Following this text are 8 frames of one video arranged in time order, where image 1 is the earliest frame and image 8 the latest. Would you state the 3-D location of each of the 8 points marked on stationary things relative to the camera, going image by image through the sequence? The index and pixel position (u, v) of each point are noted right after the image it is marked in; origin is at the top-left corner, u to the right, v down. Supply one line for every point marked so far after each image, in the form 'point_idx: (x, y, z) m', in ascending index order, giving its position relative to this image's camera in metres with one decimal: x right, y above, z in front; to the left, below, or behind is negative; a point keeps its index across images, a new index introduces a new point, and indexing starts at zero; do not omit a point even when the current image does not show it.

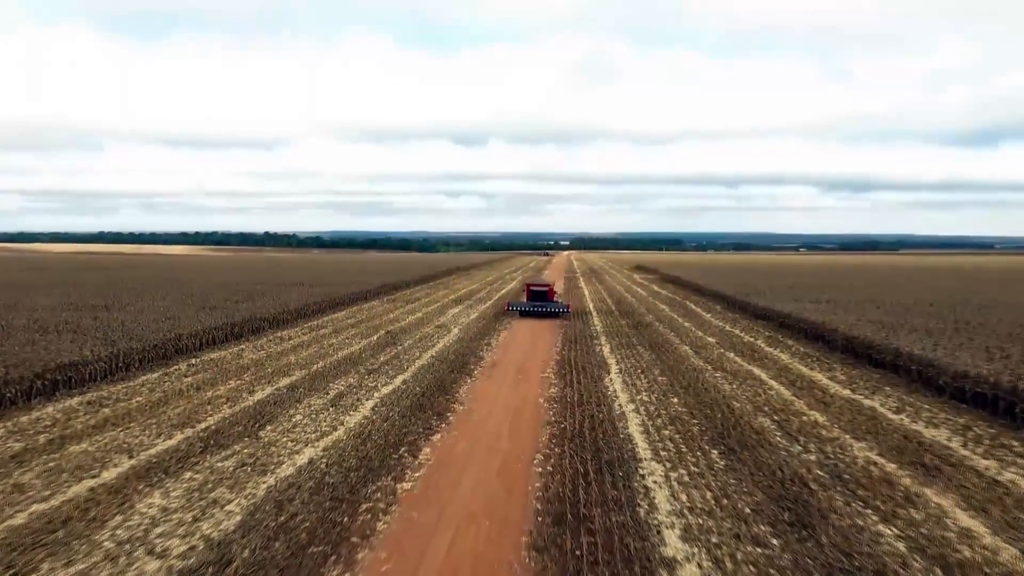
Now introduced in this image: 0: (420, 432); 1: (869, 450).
0: (-1.8, -2.9, +12.7) m
1: (+6.5, -2.9, +11.5) m
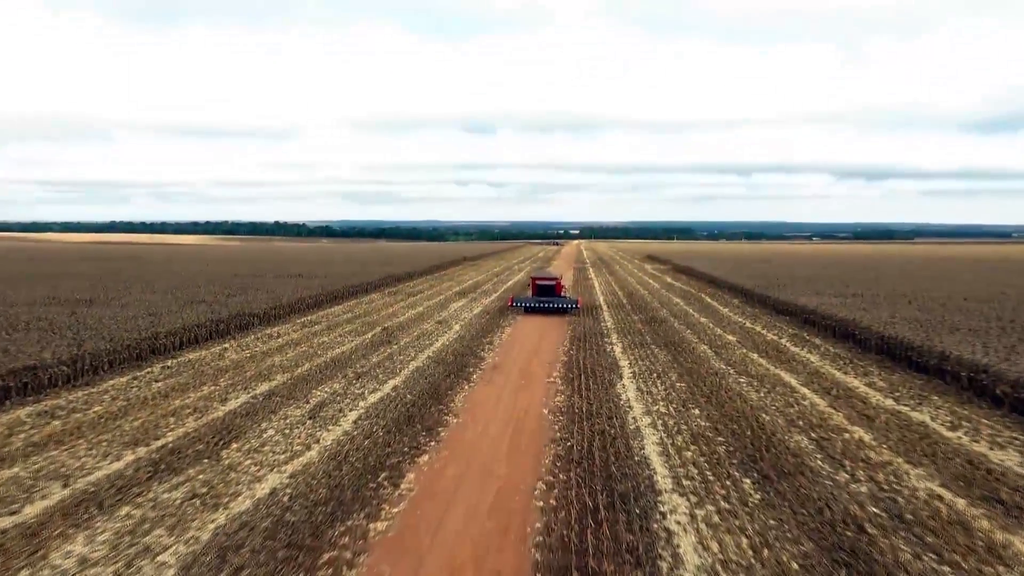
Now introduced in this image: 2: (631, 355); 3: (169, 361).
0: (-1.9, -2.9, +11.1) m
1: (+6.4, -2.9, +9.8) m
2: (+3.6, -2.1, +19.5) m
3: (-9.6, -2.1, +17.8) m
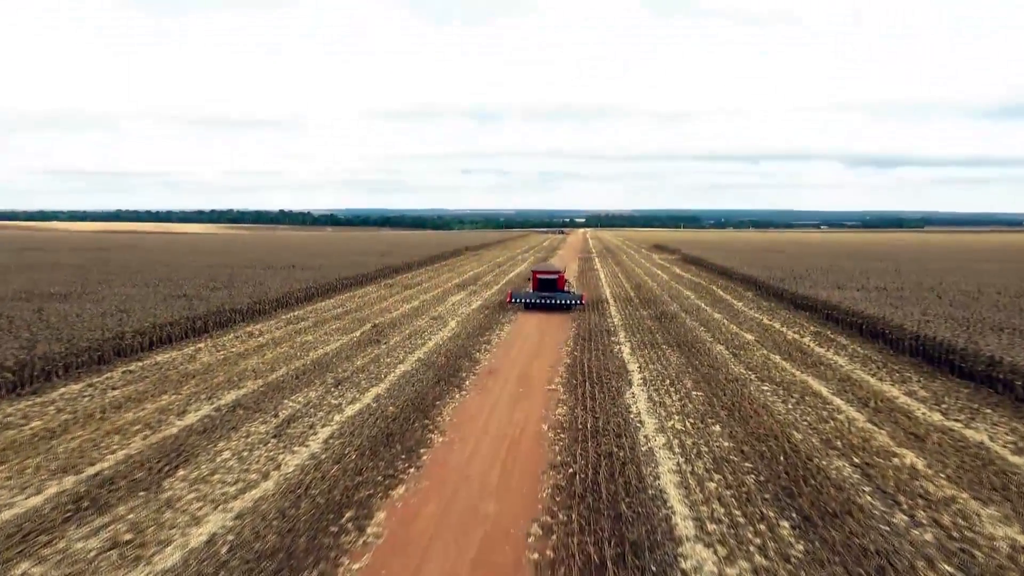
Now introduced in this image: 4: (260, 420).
0: (-2.0, -2.9, +9.4) m
1: (+6.3, -3.0, +8.1) m
2: (+3.6, -1.9, +17.8) m
3: (-9.6, -2.0, +16.2) m
4: (-4.8, -2.5, +12.1) m
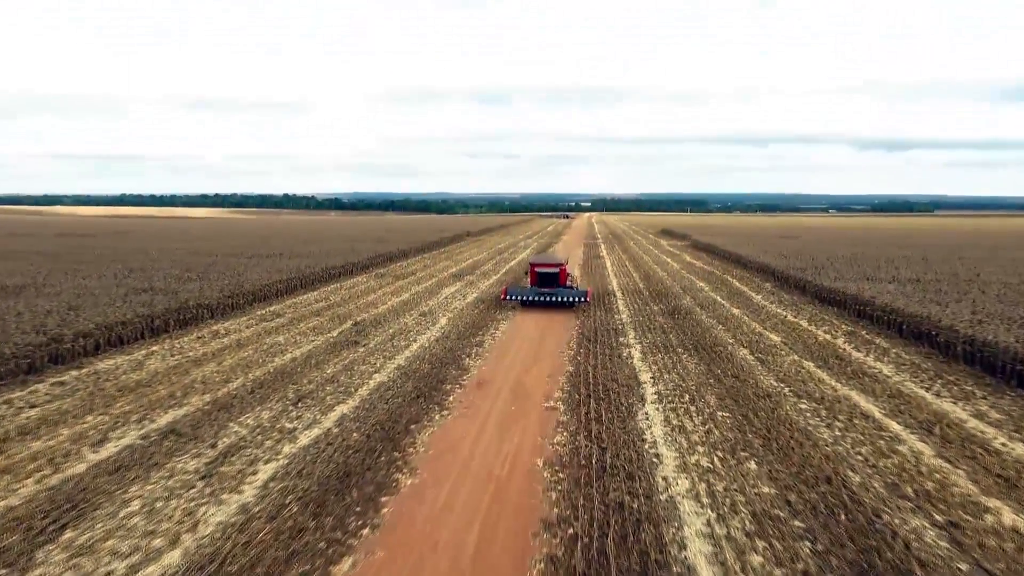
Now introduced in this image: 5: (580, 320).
0: (-2.2, -3.0, +7.2) m
1: (+6.1, -3.1, +5.8) m
2: (+3.5, -1.9, +15.5) m
3: (-9.8, -1.9, +14.0) m
4: (-5.0, -2.6, +9.9) m
5: (+2.1, -1.0, +19.7) m
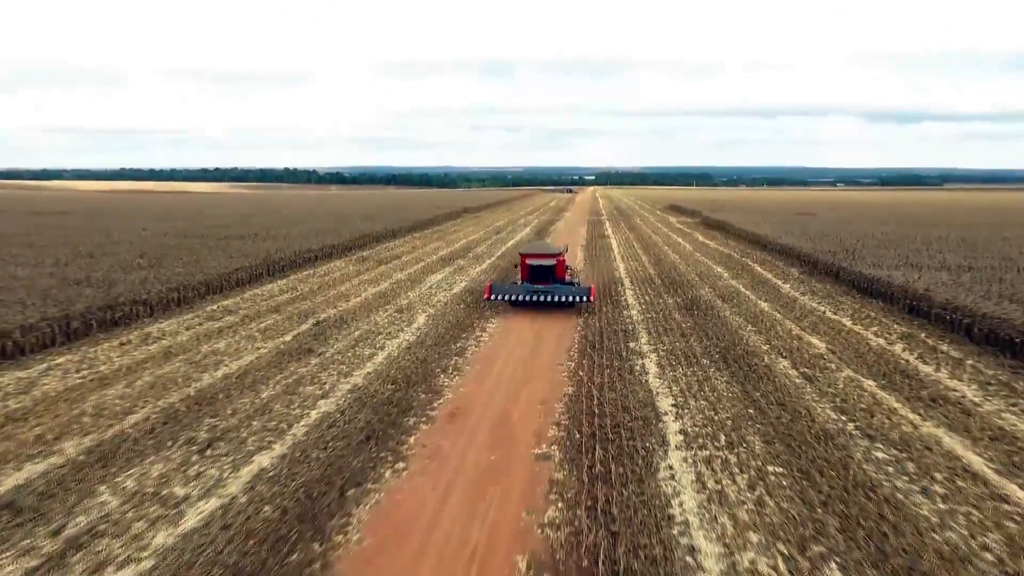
0: (-2.5, -3.3, +4.2) m
1: (+5.7, -3.5, +2.7) m
2: (+3.2, -1.8, +12.4) m
3: (-10.1, -2.0, +10.9) m
4: (-5.3, -2.8, +6.9) m
5: (+1.9, -0.8, +16.5) m
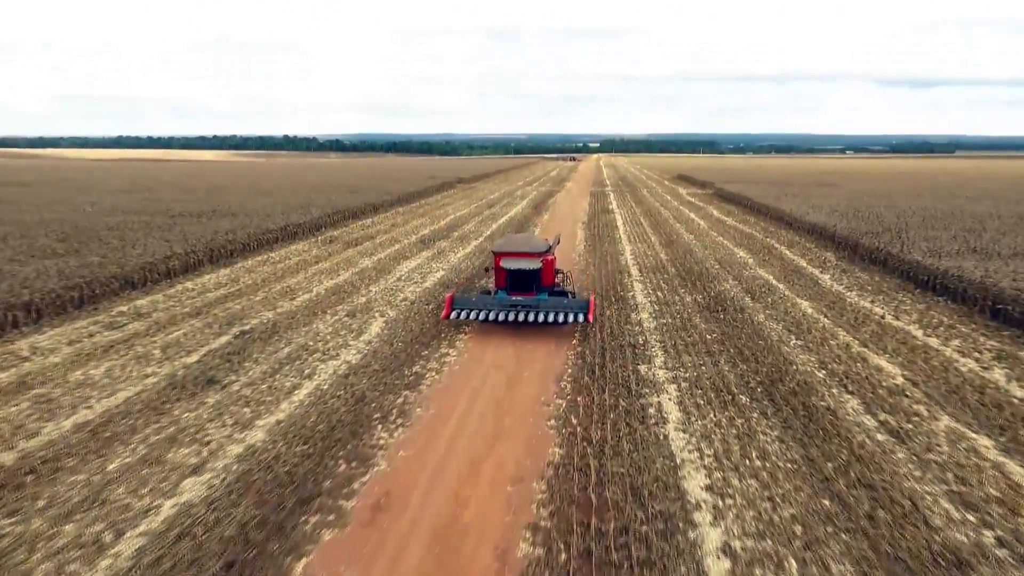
0: (-3.1, -4.0, +0.6) m
1: (+5.2, -4.3, -0.9) m
2: (+2.6, -2.1, +8.7) m
3: (-10.6, -2.3, +7.3) m
4: (-5.9, -3.3, +3.3) m
5: (+1.4, -0.9, +12.8) m
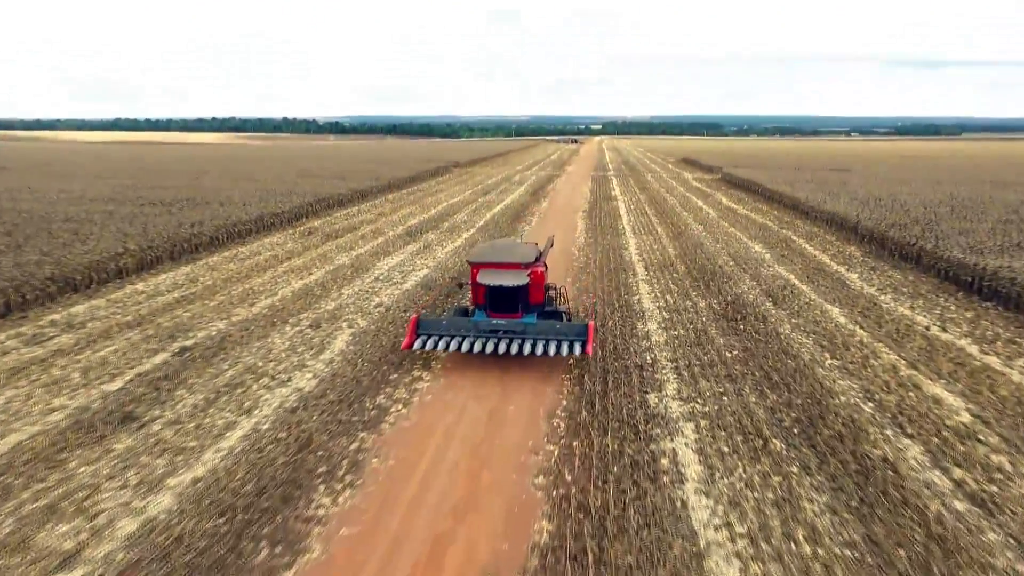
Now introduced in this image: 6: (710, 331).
0: (-3.4, -4.5, -1.3) m
1: (+4.9, -4.8, -2.8) m
2: (+2.4, -2.4, +6.8) m
3: (-10.9, -2.6, +5.4) m
4: (-6.1, -3.8, +1.4) m
5: (+1.1, -1.1, +10.8) m
6: (+4.0, -0.8, +12.9) m
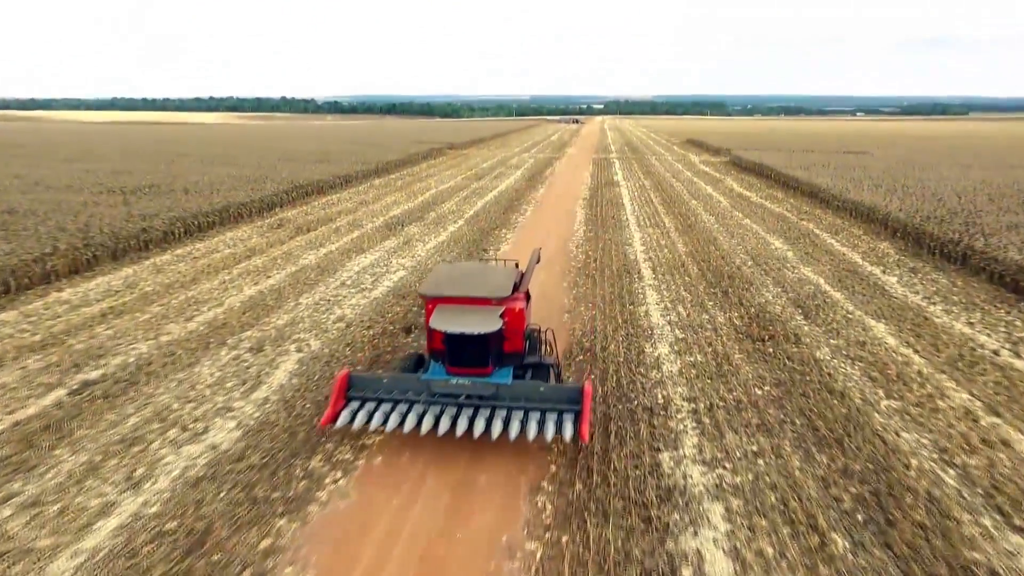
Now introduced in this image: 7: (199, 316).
0: (-3.7, -5.2, -3.4) m
1: (+4.5, -5.6, -4.9) m
2: (+2.1, -2.9, +4.6) m
3: (-11.2, -3.1, +3.3) m
4: (-6.5, -4.4, -0.7) m
5: (+0.8, -1.4, +8.6) m
6: (+3.7, -1.1, +10.6) m
7: (-6.1, -0.5, +12.6) m
